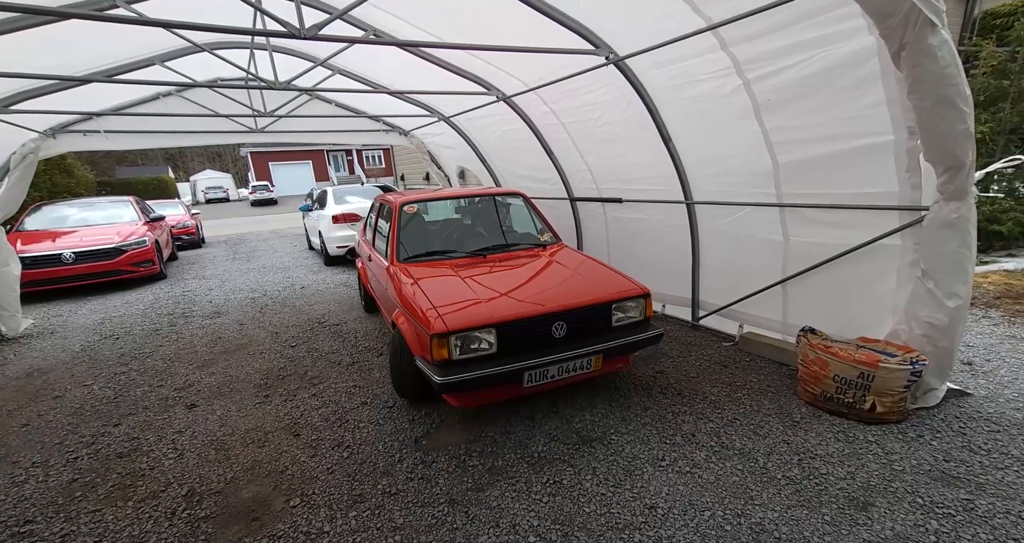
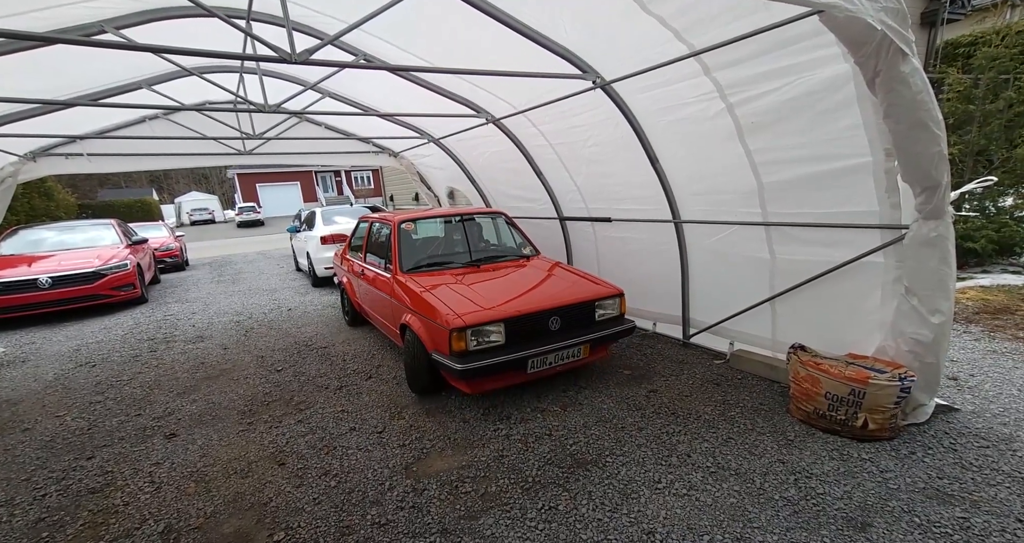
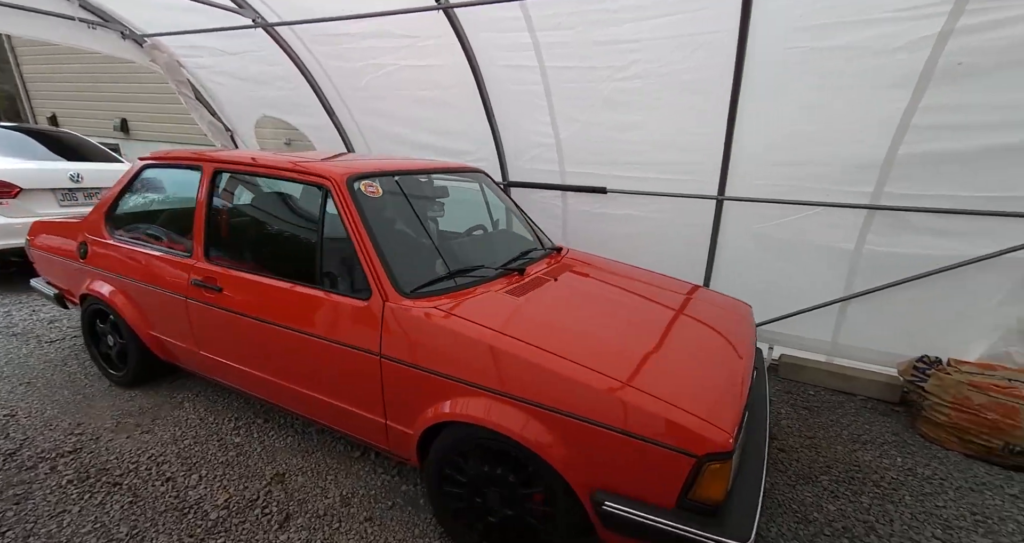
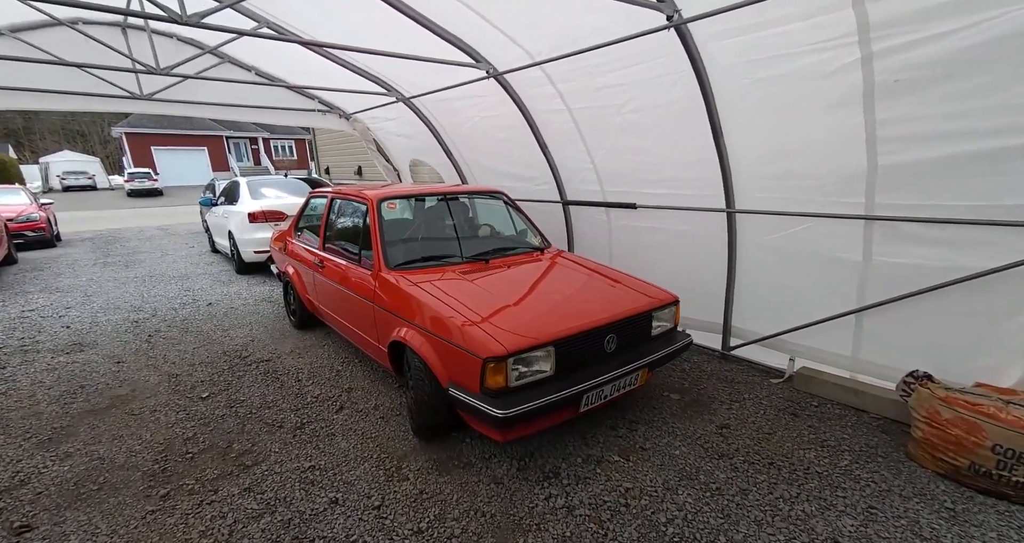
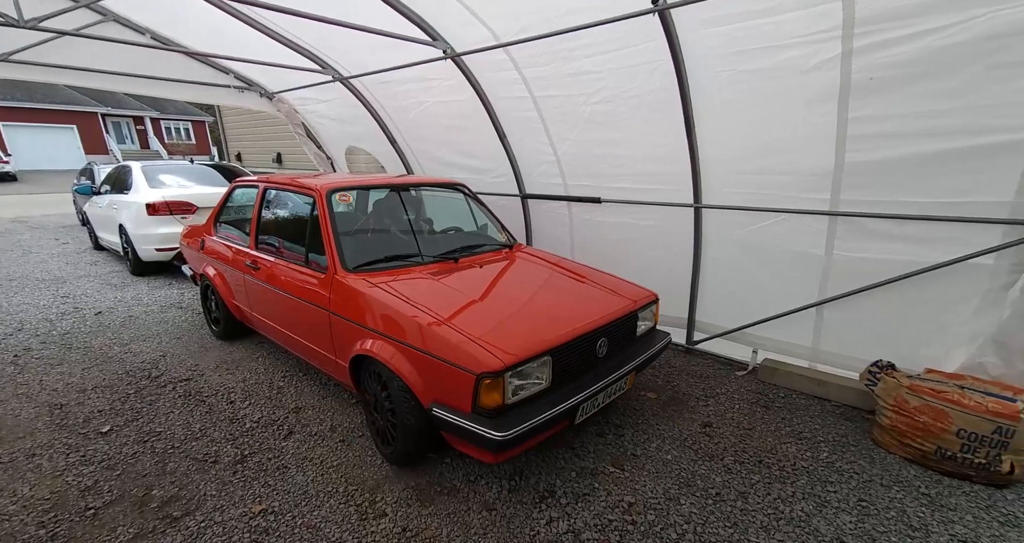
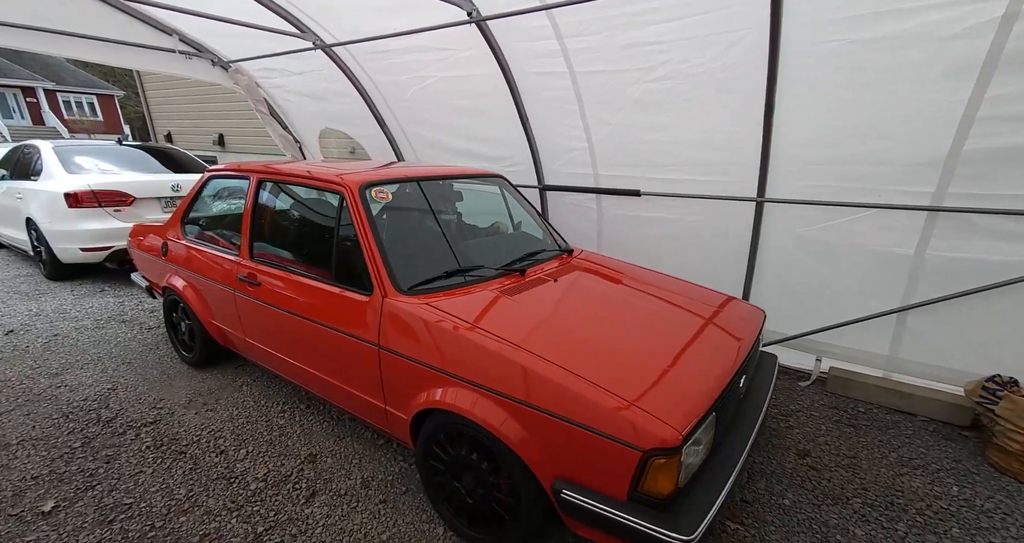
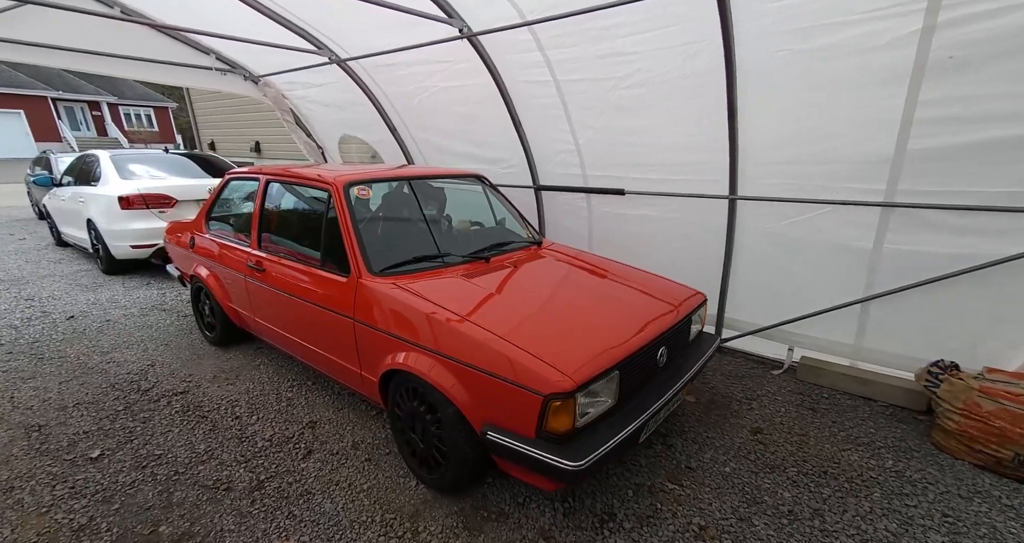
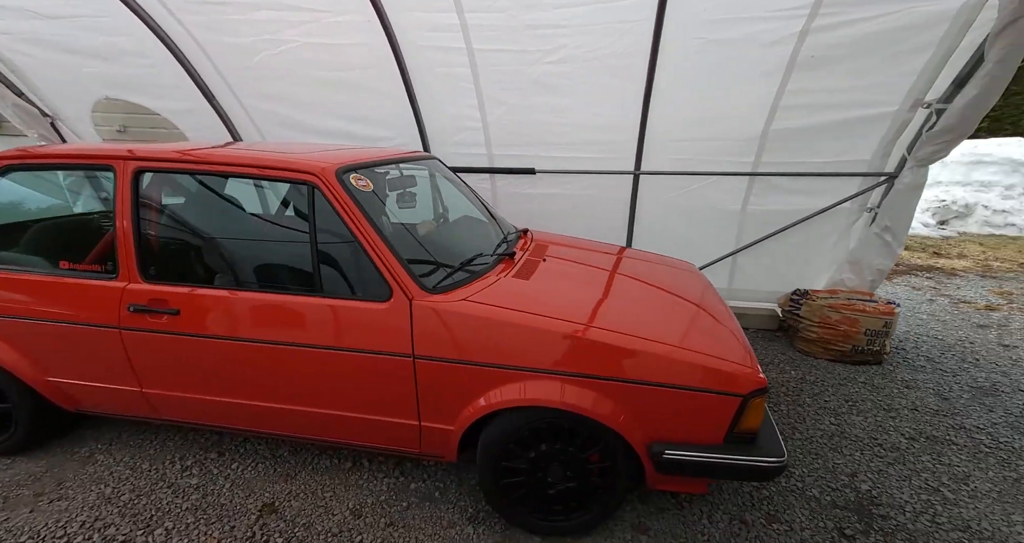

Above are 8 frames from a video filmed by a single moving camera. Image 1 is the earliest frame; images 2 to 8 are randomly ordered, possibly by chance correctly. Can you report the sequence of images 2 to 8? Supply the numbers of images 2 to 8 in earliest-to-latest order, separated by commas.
2, 4, 5, 7, 6, 3, 8
